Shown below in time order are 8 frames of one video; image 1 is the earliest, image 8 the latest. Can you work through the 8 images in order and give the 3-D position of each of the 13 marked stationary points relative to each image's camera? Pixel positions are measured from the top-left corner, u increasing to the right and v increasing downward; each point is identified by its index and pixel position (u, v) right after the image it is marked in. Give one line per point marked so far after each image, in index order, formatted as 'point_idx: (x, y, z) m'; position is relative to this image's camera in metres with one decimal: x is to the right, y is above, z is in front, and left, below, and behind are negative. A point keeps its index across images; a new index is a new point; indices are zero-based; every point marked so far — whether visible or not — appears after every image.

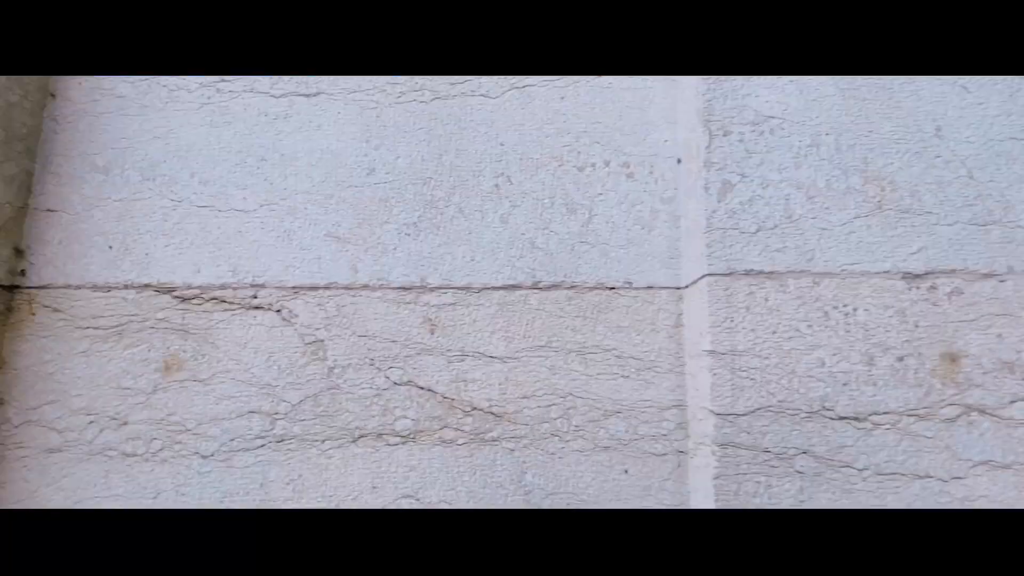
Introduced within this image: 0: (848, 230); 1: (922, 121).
0: (+0.9, +0.1, +1.4) m
1: (+1.1, +0.4, +1.5) m
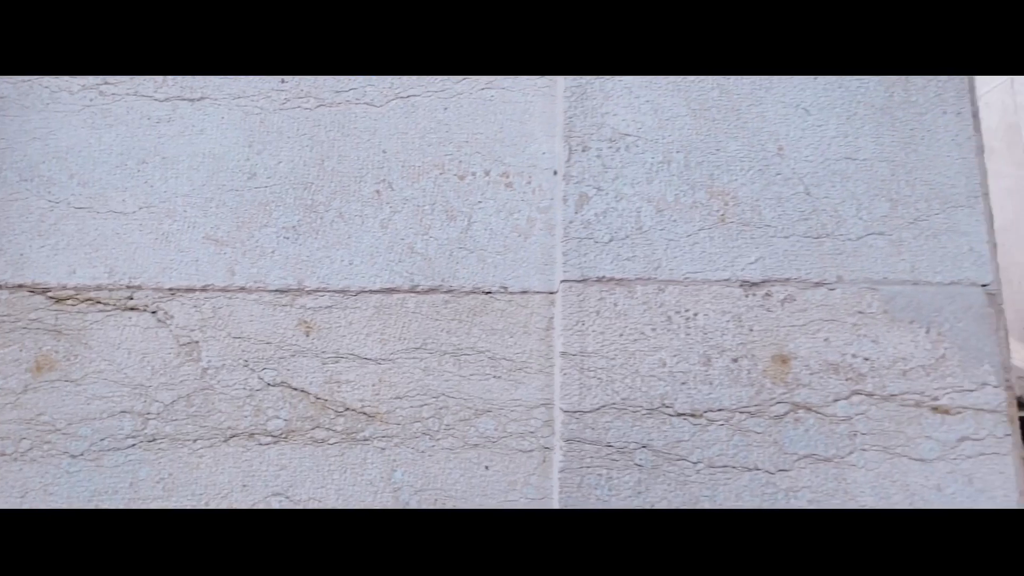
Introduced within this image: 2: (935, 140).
0: (+0.5, +0.1, +1.5) m
1: (+0.7, +0.4, +1.6) m
2: (+1.2, +0.4, +1.7) m
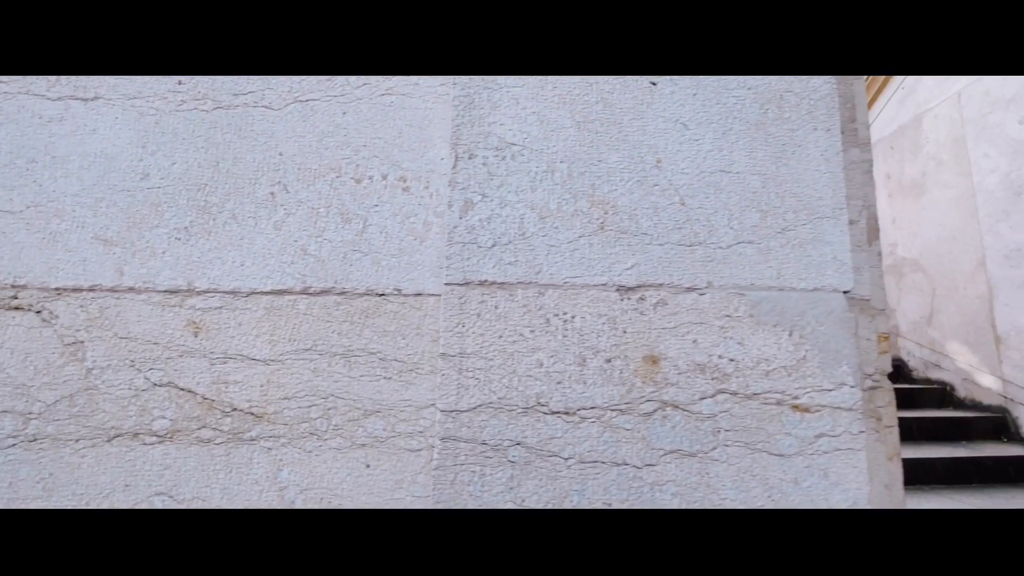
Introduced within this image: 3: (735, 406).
0: (+0.2, +0.1, +1.6) m
1: (+0.4, +0.4, +1.7) m
2: (+0.9, +0.4, +1.8) m
3: (+0.6, -0.3, +1.6) m
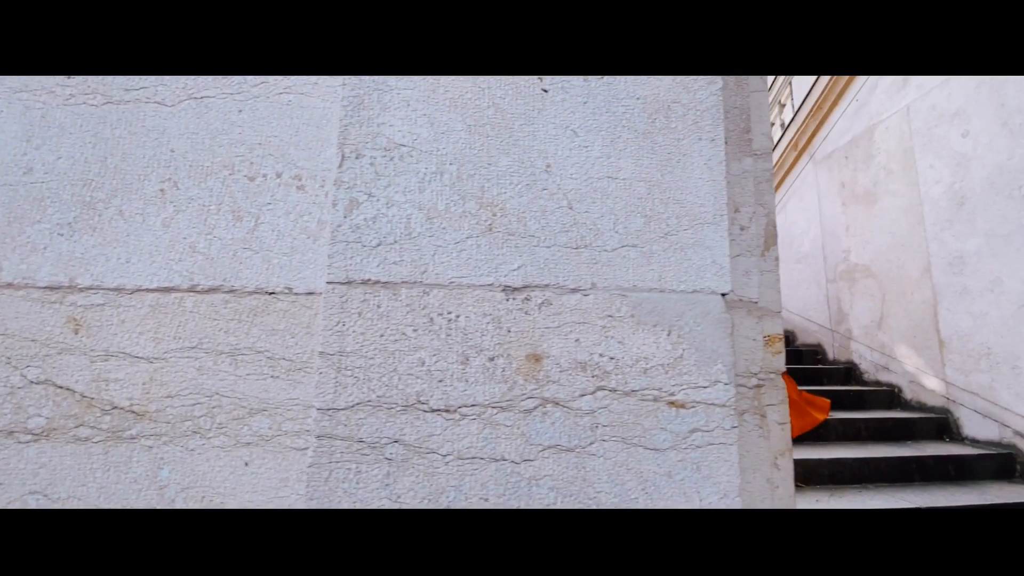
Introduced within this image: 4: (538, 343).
0: (-0.2, +0.1, +1.6) m
1: (+0.1, +0.4, +1.8) m
2: (+0.6, +0.4, +1.8) m
3: (+0.3, -0.3, +1.7) m
4: (+0.1, -0.2, +1.7) m
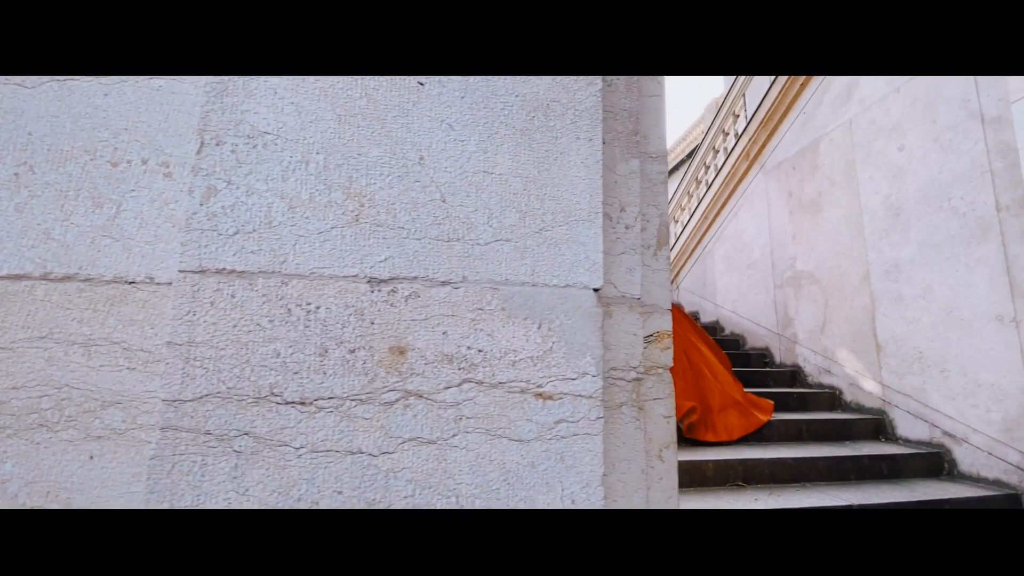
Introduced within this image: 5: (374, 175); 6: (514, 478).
0: (-0.5, +0.1, +1.6) m
1: (-0.3, +0.4, +1.8) m
2: (+0.2, +0.4, +1.9) m
3: (-0.1, -0.3, +1.7) m
4: (-0.3, -0.1, +1.6) m
5: (-0.4, +0.3, +1.7) m
6: (0.0, -0.5, +1.6) m
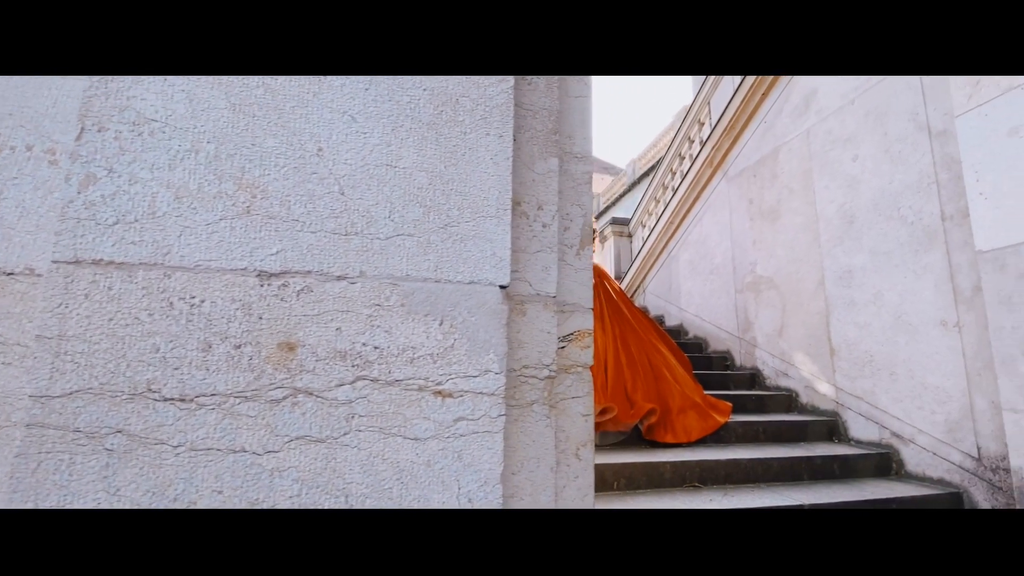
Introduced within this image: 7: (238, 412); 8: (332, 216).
0: (-0.8, +0.2, +1.6) m
1: (-0.6, +0.4, +1.7) m
2: (-0.1, +0.4, +1.9) m
3: (-0.4, -0.3, +1.6) m
4: (-0.6, -0.1, +1.6) m
5: (-0.7, +0.4, +1.7) m
6: (-0.3, -0.5, +1.6) m
7: (-0.7, -0.3, +1.5) m
8: (-0.5, +0.2, +1.7) m
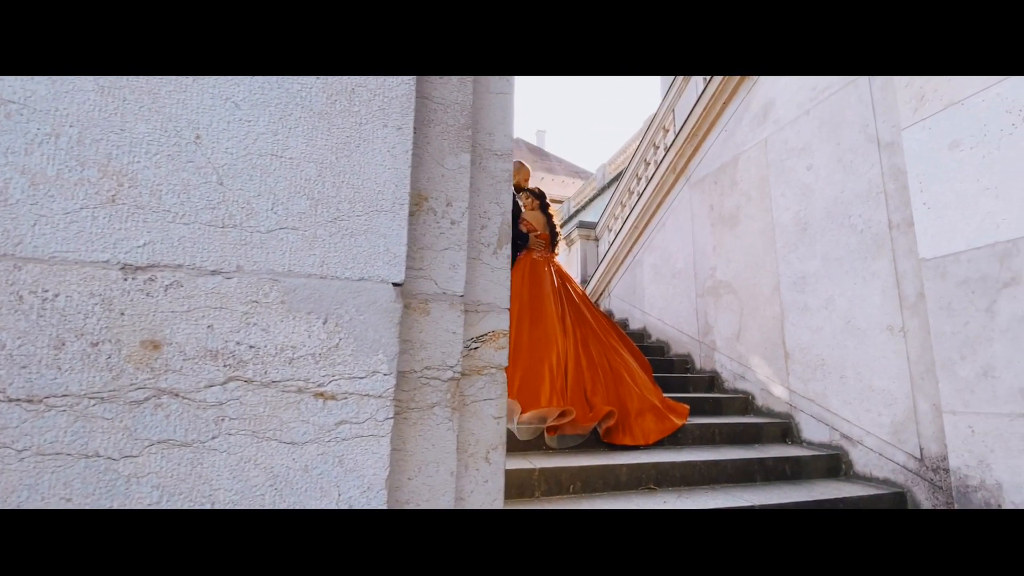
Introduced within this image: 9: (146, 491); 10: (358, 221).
0: (-1.1, +0.2, +1.5) m
1: (-0.9, +0.5, +1.6) m
2: (-0.4, +0.4, +1.8) m
3: (-0.7, -0.3, +1.5) m
4: (-0.9, -0.1, +1.5) m
5: (-1.0, +0.4, +1.6) m
6: (-0.6, -0.5, +1.5) m
7: (-1.0, -0.3, +1.4) m
8: (-0.8, +0.2, +1.6) m
9: (-0.9, -0.5, +1.4) m
10: (-0.5, +0.2, +1.7) m
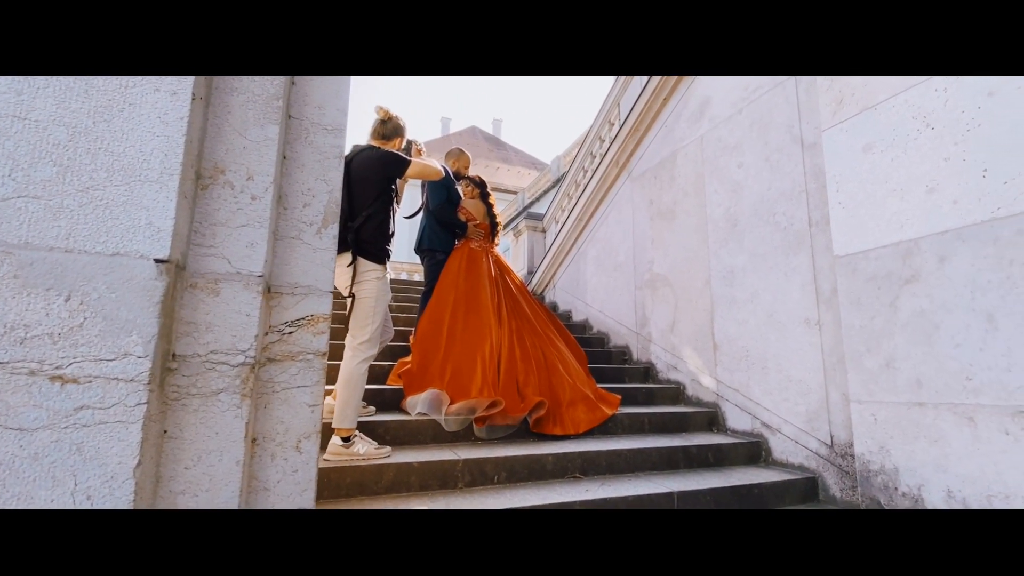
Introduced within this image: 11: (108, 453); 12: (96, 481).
0: (-1.8, +0.3, +1.3) m
1: (-1.6, +0.5, +1.5) m
2: (-1.1, +0.5, +1.7) m
3: (-1.3, -0.2, +1.4) m
4: (-1.5, 0.0, +1.4) m
5: (-1.6, +0.4, +1.4) m
6: (-1.2, -0.5, +1.4) m
7: (-1.7, -0.2, +1.3) m
8: (-1.5, +0.3, +1.5) m
9: (-1.5, -0.4, +1.3) m
10: (-1.1, +0.3, +1.6) m
11: (-1.0, -0.4, +1.5) m
12: (-1.1, -0.5, +1.5) m
